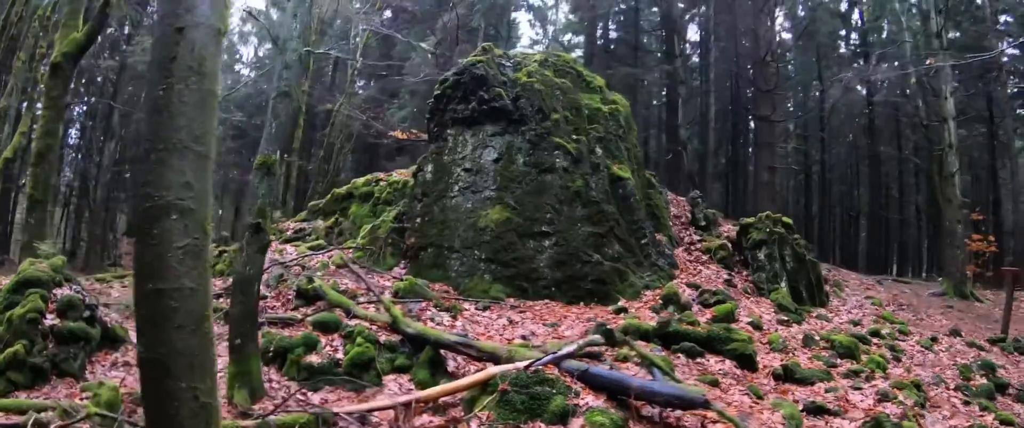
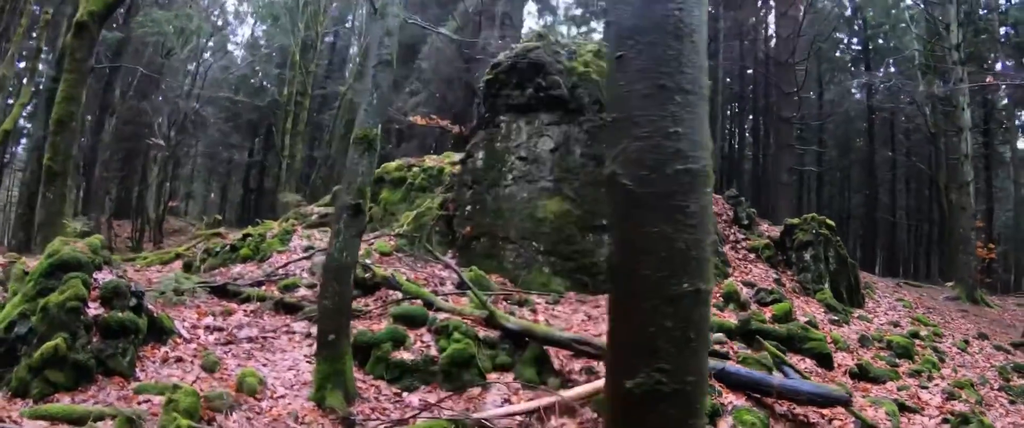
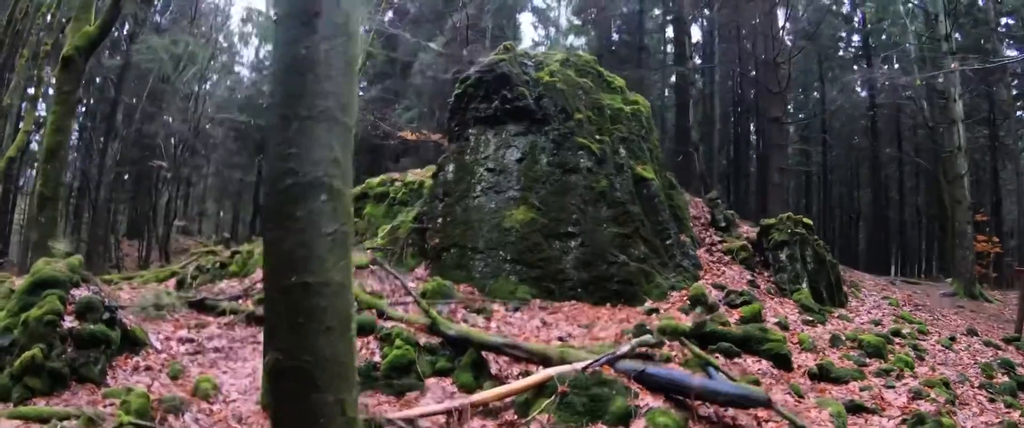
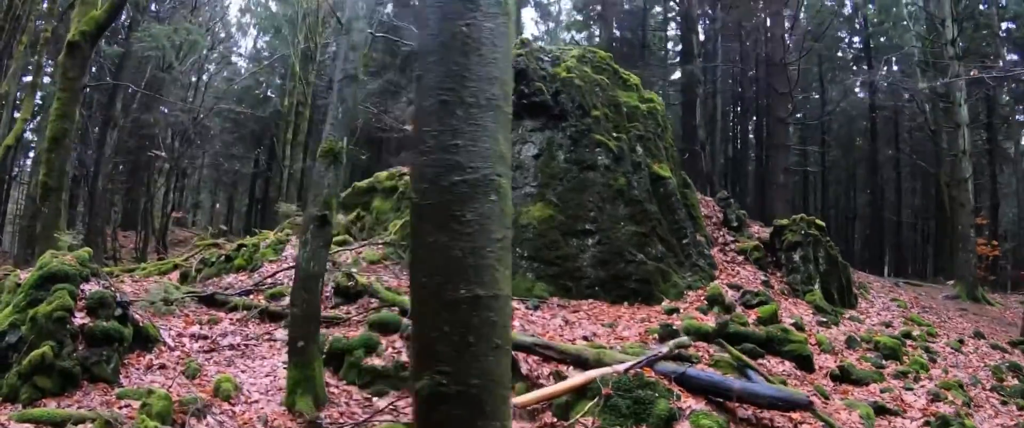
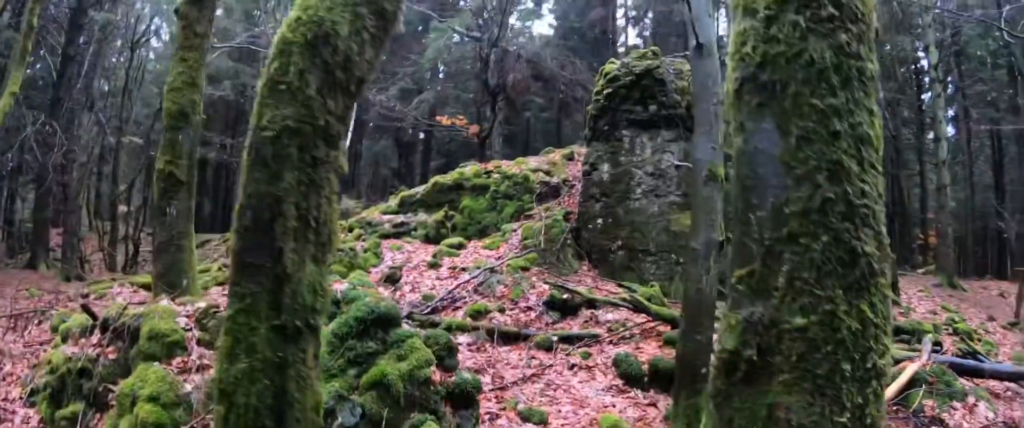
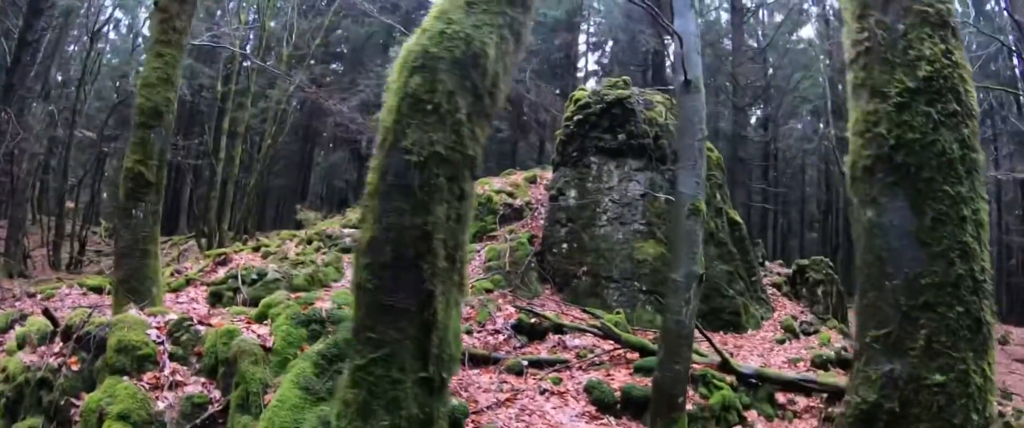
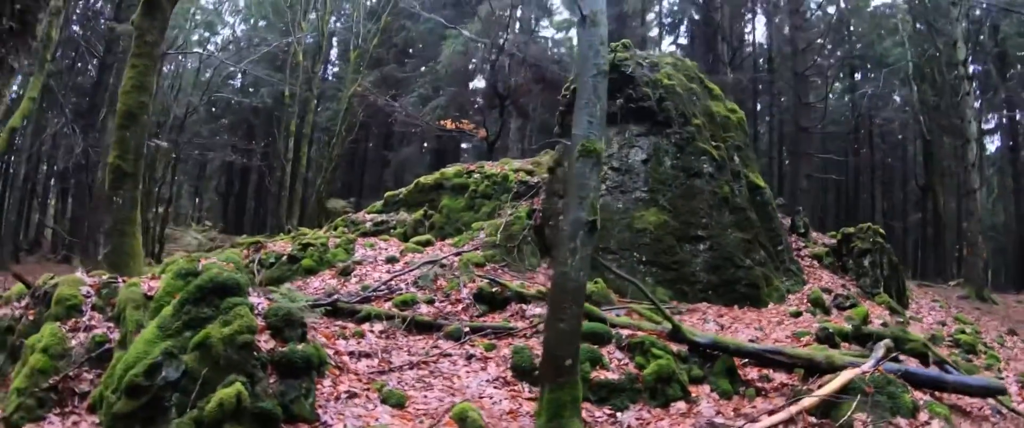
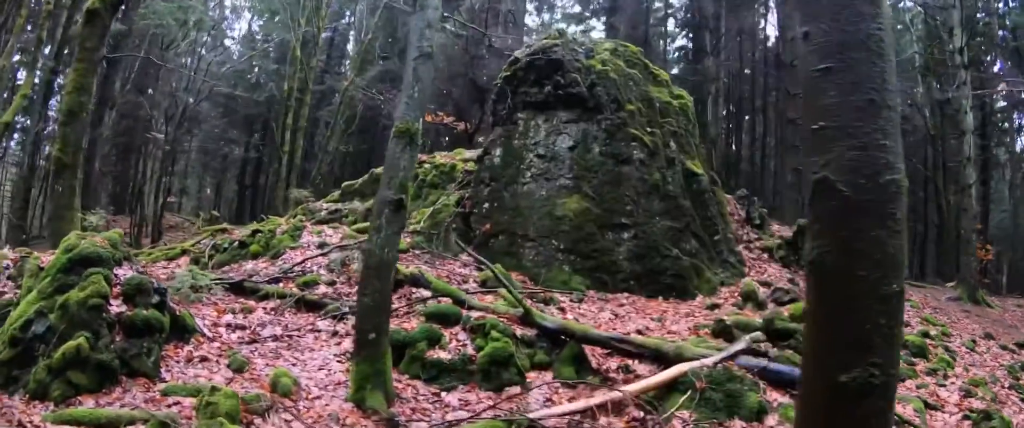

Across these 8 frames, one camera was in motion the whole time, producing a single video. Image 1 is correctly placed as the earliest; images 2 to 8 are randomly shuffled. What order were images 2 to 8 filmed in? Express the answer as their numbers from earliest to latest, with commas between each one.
3, 4, 2, 8, 7, 5, 6
